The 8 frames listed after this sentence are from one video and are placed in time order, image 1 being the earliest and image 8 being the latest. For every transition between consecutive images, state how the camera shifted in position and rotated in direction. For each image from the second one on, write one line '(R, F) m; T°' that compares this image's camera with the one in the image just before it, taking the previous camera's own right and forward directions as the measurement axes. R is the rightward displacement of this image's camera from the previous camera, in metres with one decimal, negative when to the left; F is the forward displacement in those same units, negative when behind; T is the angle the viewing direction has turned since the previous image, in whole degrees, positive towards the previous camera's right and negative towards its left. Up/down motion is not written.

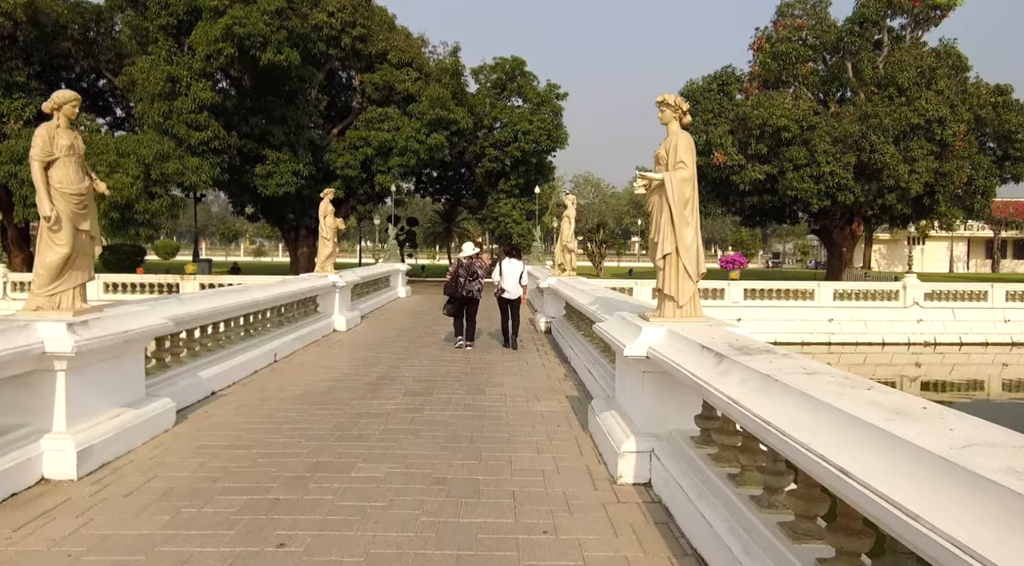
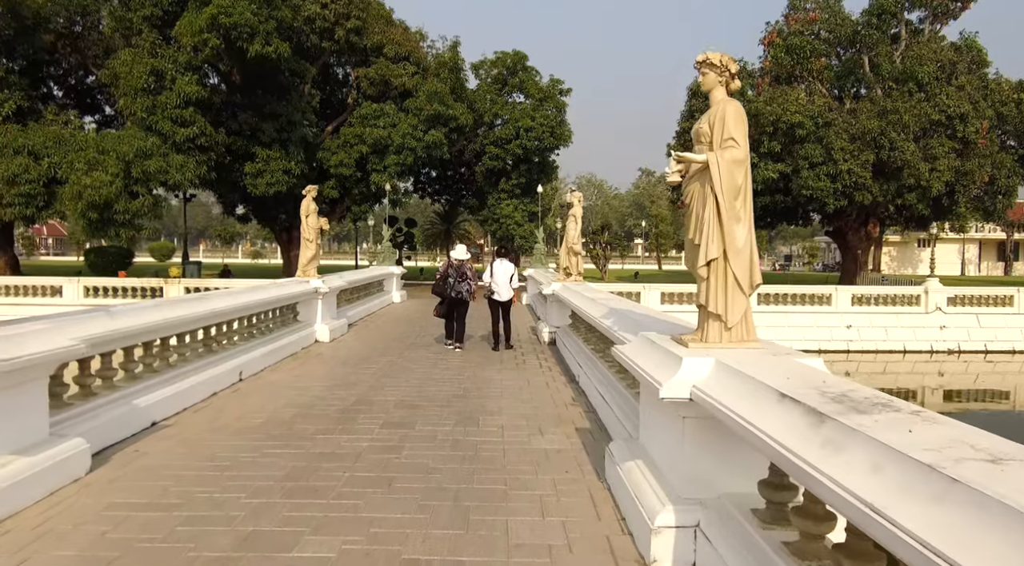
(0.0, +1.1) m; 0°
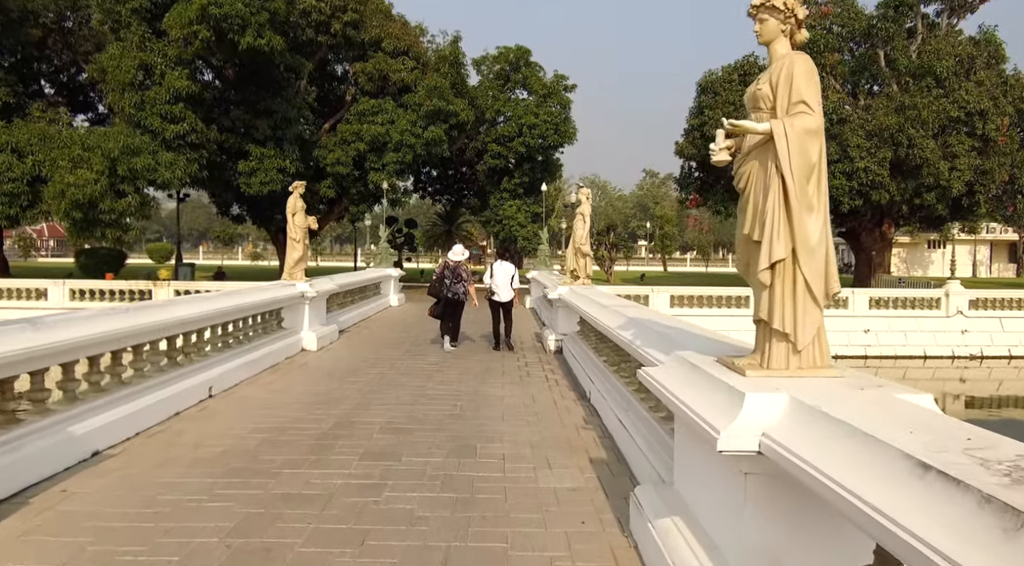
(0.0, +0.8) m; 0°
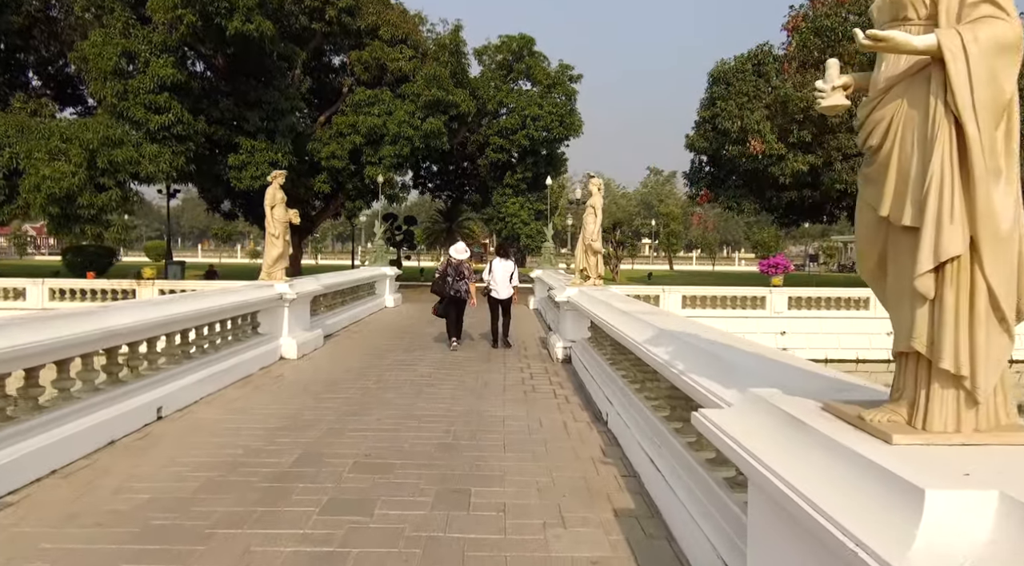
(0.0, +1.0) m; 0°
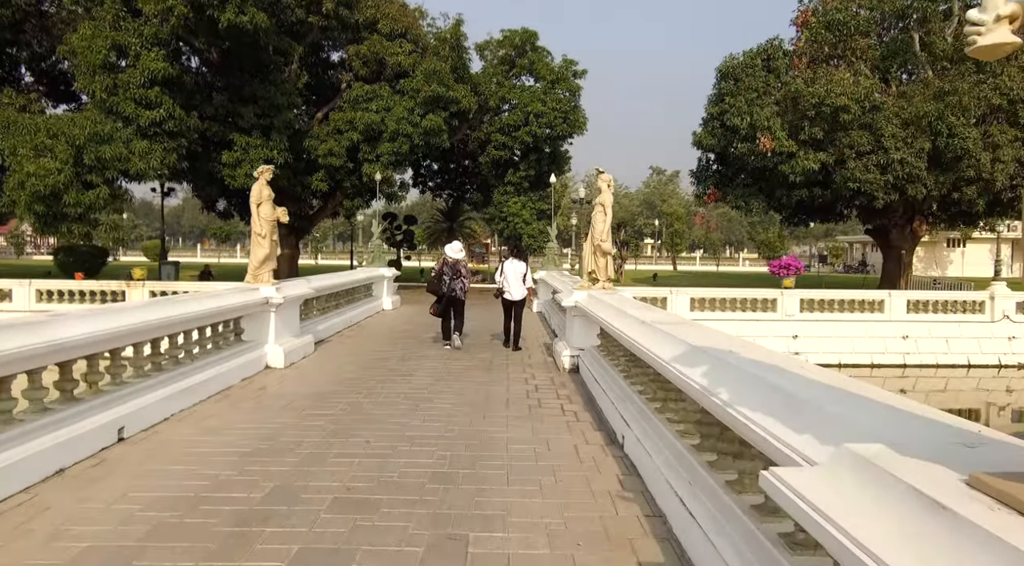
(0.0, +0.6) m; 0°
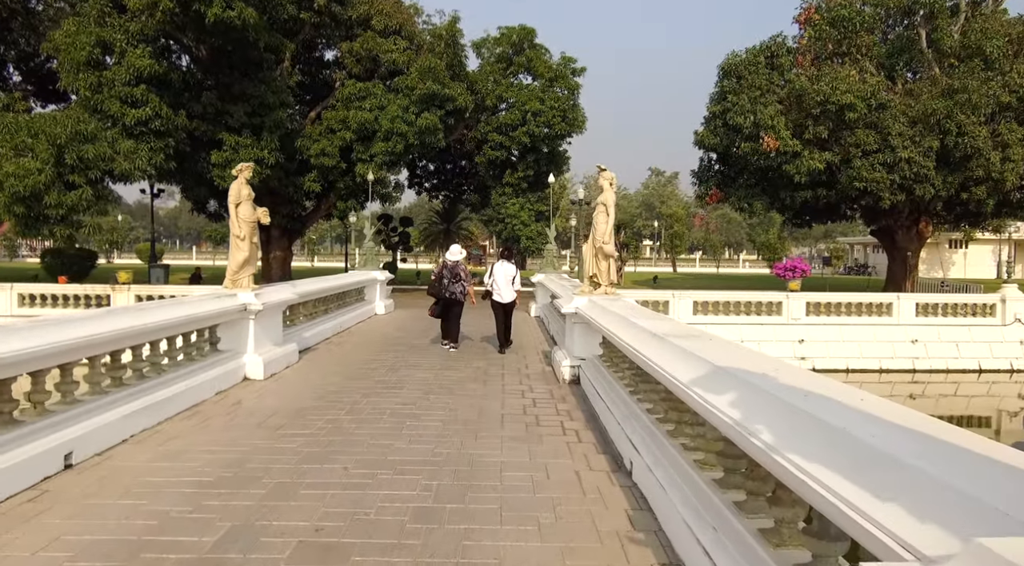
(0.0, +0.5) m; 0°
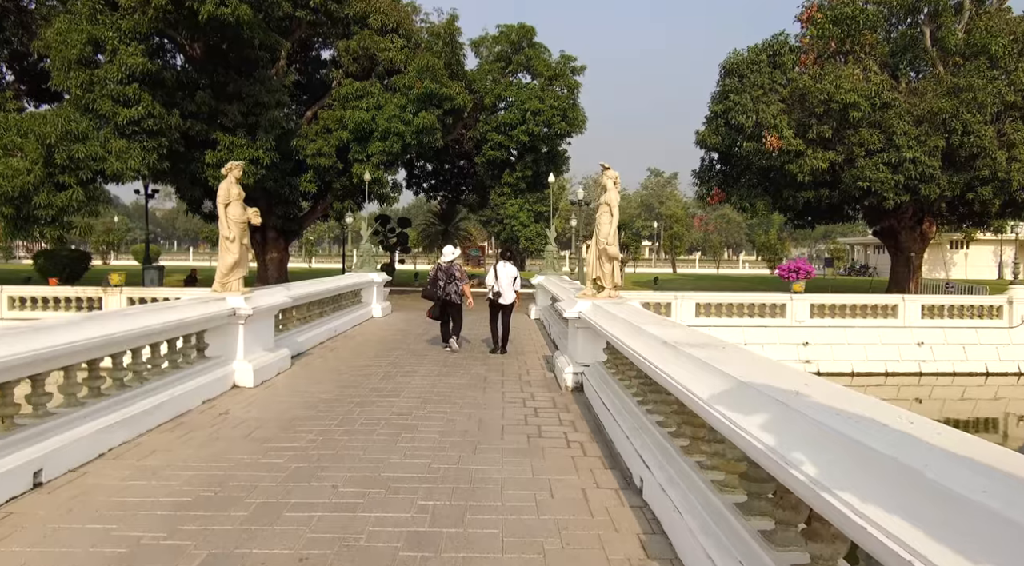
(0.0, +0.3) m; 0°
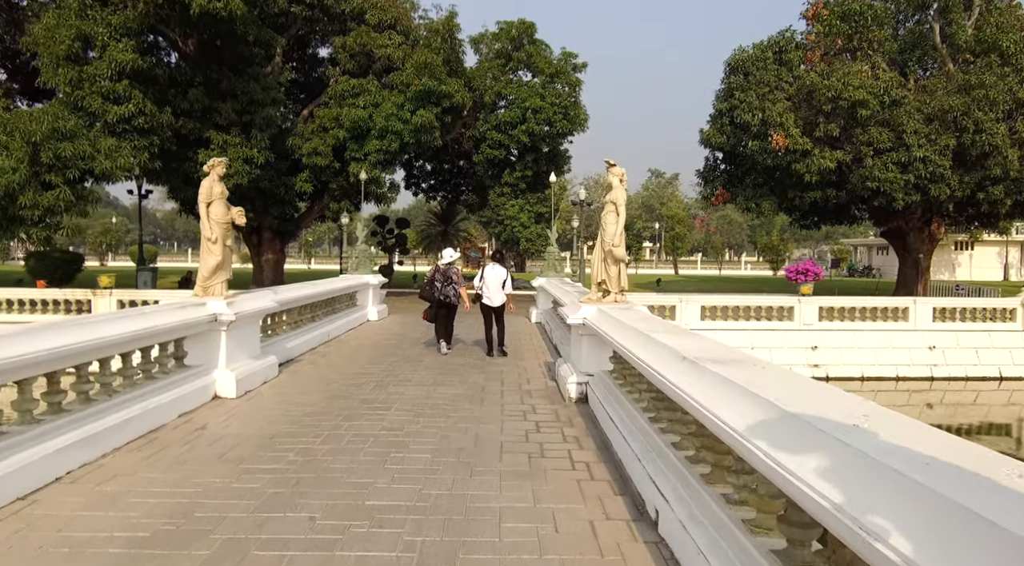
(0.0, +0.4) m; 0°
